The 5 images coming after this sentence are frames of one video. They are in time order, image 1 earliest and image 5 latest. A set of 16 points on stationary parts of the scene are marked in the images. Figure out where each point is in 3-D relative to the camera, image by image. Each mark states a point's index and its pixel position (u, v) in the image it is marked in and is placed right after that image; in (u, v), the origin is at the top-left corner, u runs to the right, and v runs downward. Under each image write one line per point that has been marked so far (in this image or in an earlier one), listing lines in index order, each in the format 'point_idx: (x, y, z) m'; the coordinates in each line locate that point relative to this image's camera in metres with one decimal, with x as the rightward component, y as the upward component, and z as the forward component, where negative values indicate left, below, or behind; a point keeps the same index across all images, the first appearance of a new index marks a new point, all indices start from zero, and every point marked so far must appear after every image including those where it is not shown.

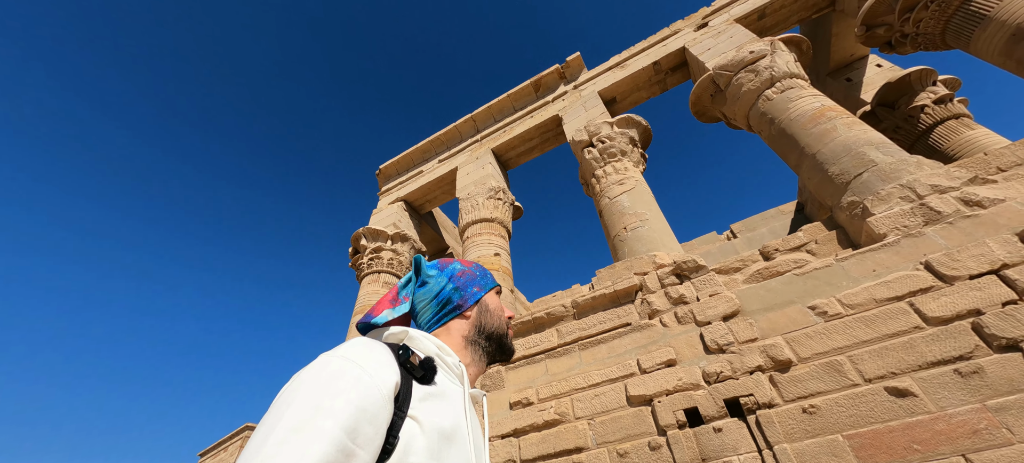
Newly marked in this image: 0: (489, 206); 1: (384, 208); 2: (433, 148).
0: (-0.4, +0.4, +5.7) m
1: (-2.5, +0.5, +7.3) m
2: (-1.6, +1.7, +7.6) m
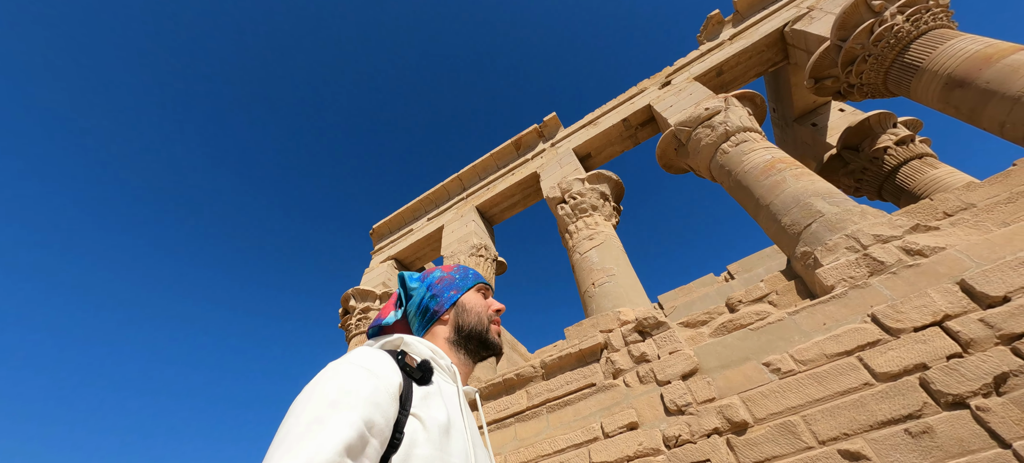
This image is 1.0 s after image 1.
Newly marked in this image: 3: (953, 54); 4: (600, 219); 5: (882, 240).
0: (-0.7, -0.5, +5.9) m
1: (-2.8, -0.7, +7.5) m
2: (-1.9, +0.5, +8.0) m
3: (+4.5, +1.8, +3.8) m
4: (+1.2, +0.2, +5.1) m
5: (+3.0, -0.1, +3.0) m
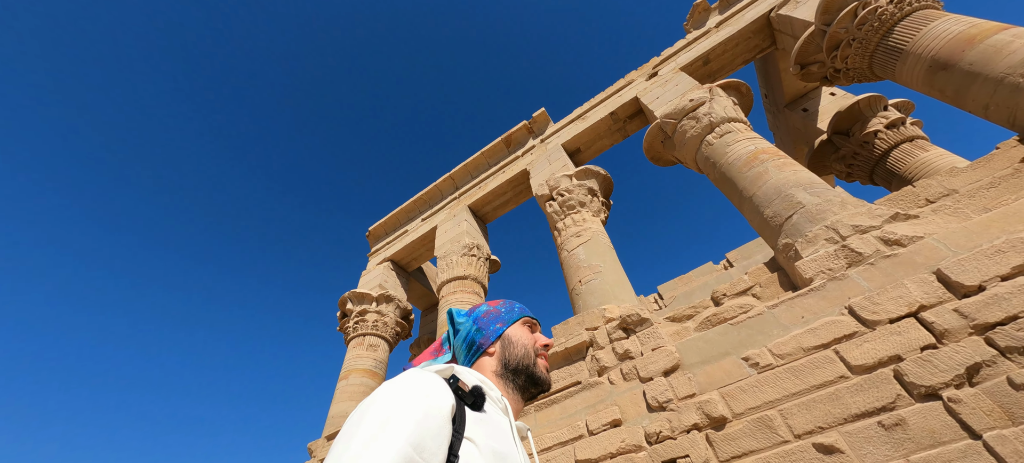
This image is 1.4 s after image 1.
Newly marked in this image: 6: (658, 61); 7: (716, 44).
0: (-0.8, -0.5, +5.9) m
1: (-2.9, -0.8, +7.6) m
2: (-2.0, +0.5, +8.0) m
3: (+4.2, +1.9, +3.7) m
4: (+1.0, +0.2, +5.1) m
5: (+2.8, 0.0, +3.0) m
6: (+2.5, +2.9, +6.3) m
7: (+3.2, +2.9, +5.7) m
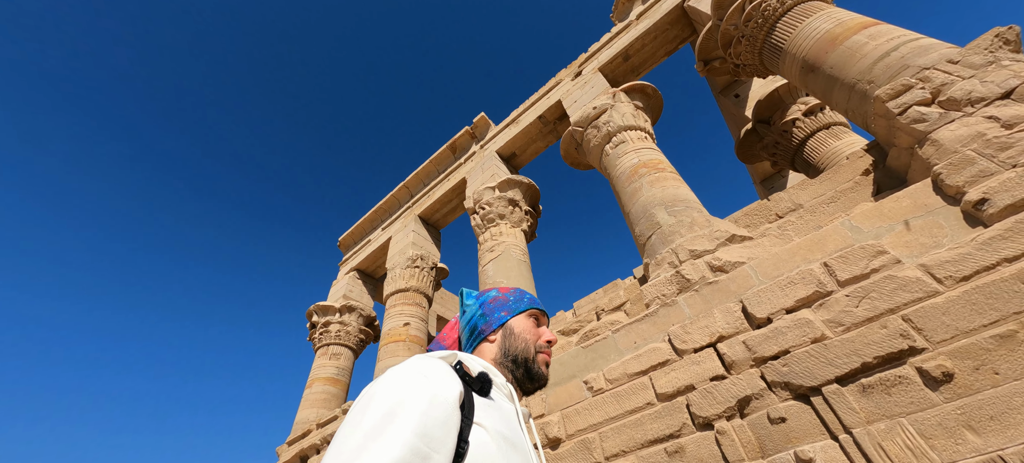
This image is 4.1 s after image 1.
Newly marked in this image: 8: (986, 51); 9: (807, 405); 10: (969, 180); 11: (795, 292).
0: (-1.8, -0.7, +6.3) m
1: (-3.7, -1.0, +8.1) m
2: (-3.0, +0.3, +8.4) m
3: (+2.8, +1.9, +3.5) m
4: (-0.1, +0.1, +5.3) m
5: (+1.5, -0.2, +3.1) m
6: (+1.2, +2.9, +6.2) m
7: (+1.8, +2.9, +5.6) m
8: (+3.2, +1.2, +2.5) m
9: (+1.7, -1.0, +2.2) m
10: (+2.7, +0.3, +2.2) m
11: (+1.9, -0.4, +2.5) m
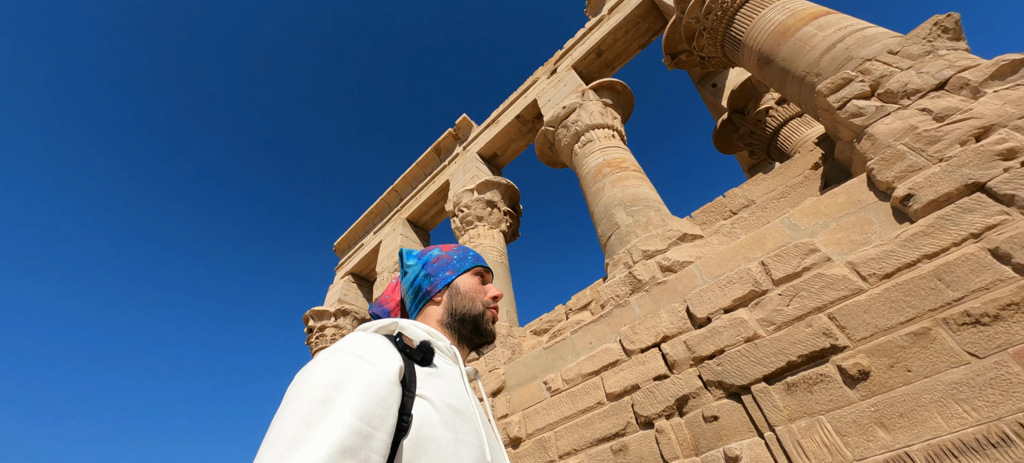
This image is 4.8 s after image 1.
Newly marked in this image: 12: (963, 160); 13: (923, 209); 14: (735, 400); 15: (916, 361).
0: (-2.1, -0.8, +6.5) m
1: (-3.9, -1.2, +8.3) m
2: (-3.2, +0.3, +8.6) m
3: (+2.4, +1.9, +3.5) m
4: (-0.4, 0.0, +5.4) m
5: (+1.1, -0.2, +3.1) m
6: (+0.8, +2.9, +6.2) m
7: (+1.4, +2.9, +5.5) m
8: (+2.7, +1.3, +2.5) m
9: (+1.4, -1.0, +2.2) m
10: (+2.3, +0.3, +2.2) m
11: (+1.5, -0.4, +2.5) m
12: (+2.5, +0.4, +2.0) m
13: (+2.3, +0.1, +2.1) m
14: (+1.3, -1.0, +2.2) m
15: (+2.0, -0.6, +1.8) m
